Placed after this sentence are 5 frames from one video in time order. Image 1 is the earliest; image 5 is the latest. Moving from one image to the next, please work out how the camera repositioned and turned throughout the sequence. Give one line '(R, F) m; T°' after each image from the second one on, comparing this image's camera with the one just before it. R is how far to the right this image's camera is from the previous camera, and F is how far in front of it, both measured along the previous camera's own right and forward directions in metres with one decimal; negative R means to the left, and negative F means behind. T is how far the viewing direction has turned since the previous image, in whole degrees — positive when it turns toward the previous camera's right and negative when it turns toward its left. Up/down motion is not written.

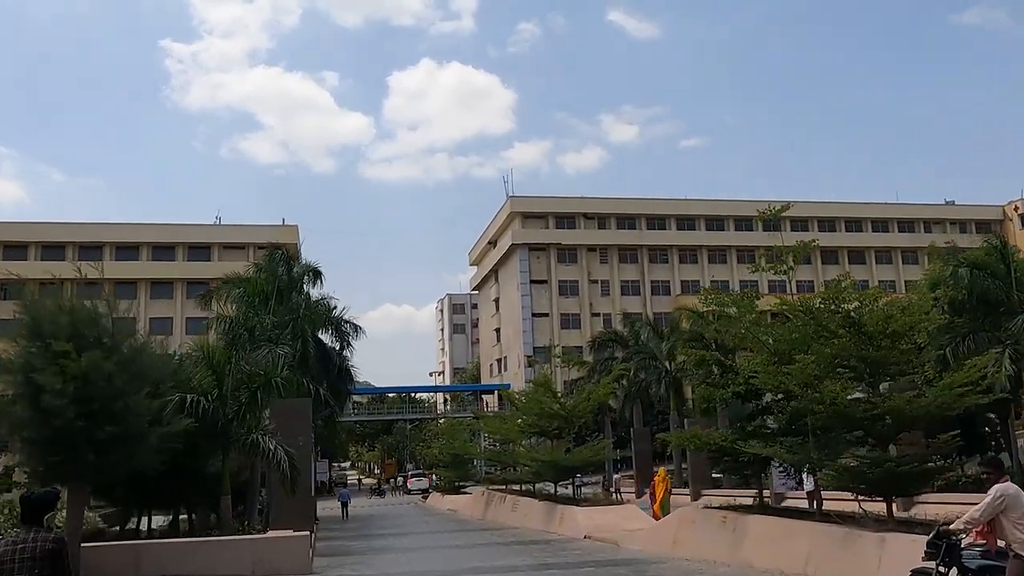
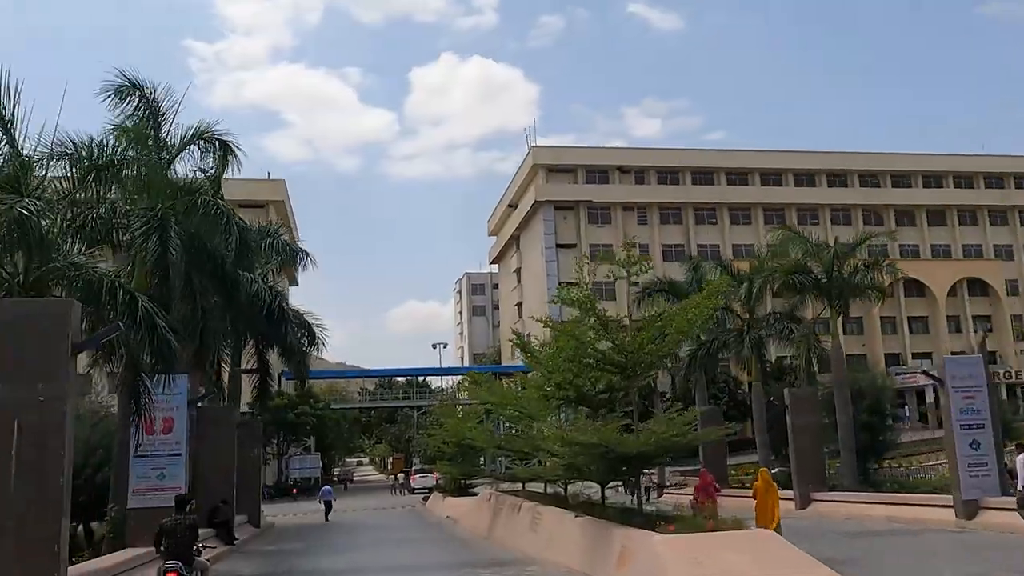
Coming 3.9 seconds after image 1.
(+0.2, +12.1) m; -2°
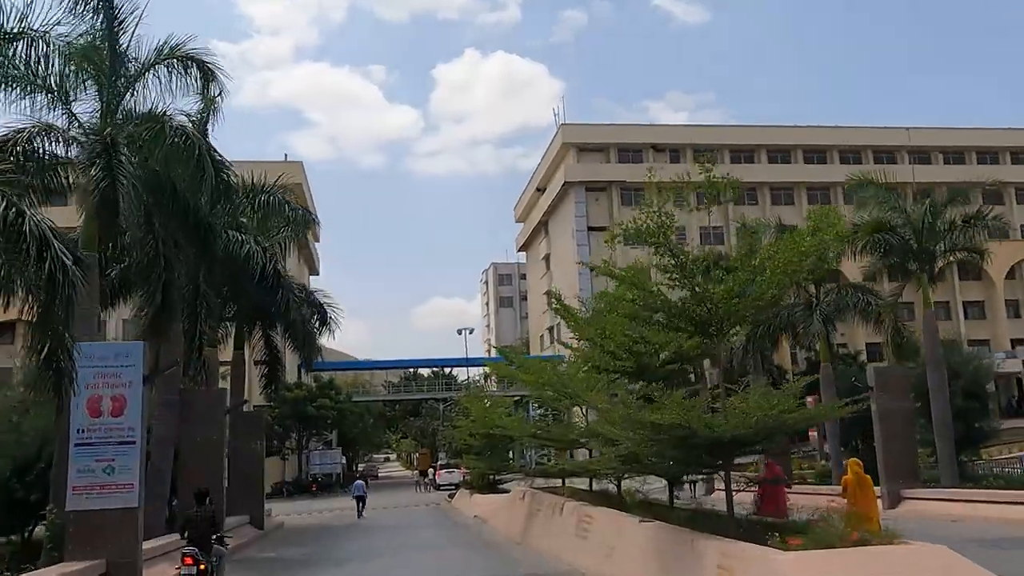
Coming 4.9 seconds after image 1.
(-0.3, +3.7) m; -2°
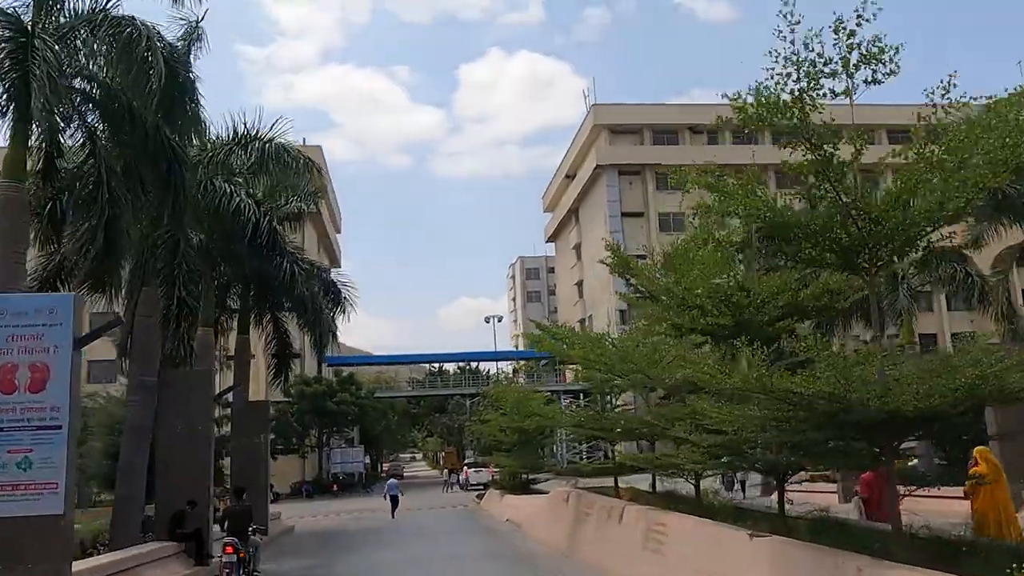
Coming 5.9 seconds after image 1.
(-0.3, +3.4) m; -2°
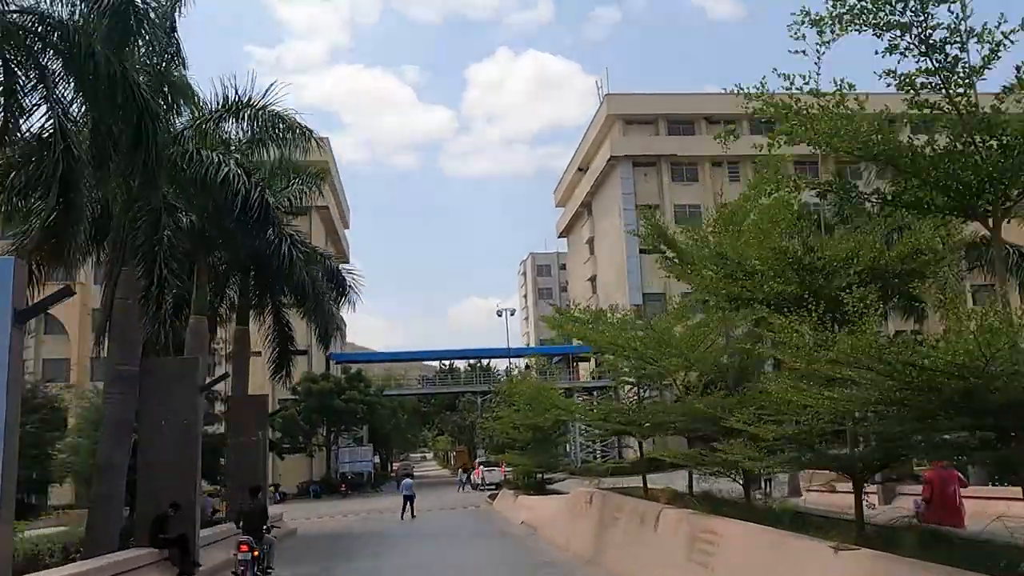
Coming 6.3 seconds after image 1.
(-0.1, +1.6) m; -1°
